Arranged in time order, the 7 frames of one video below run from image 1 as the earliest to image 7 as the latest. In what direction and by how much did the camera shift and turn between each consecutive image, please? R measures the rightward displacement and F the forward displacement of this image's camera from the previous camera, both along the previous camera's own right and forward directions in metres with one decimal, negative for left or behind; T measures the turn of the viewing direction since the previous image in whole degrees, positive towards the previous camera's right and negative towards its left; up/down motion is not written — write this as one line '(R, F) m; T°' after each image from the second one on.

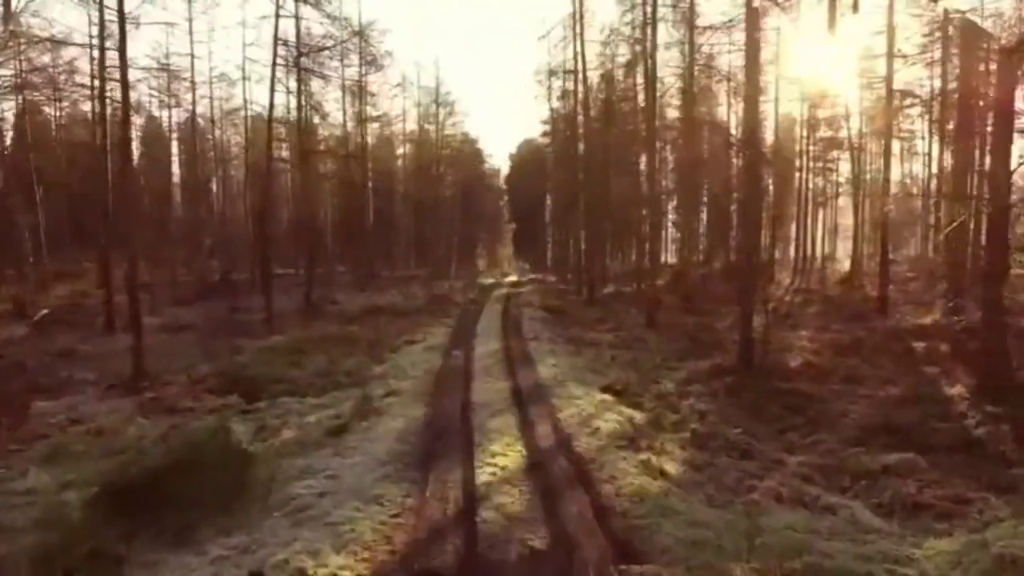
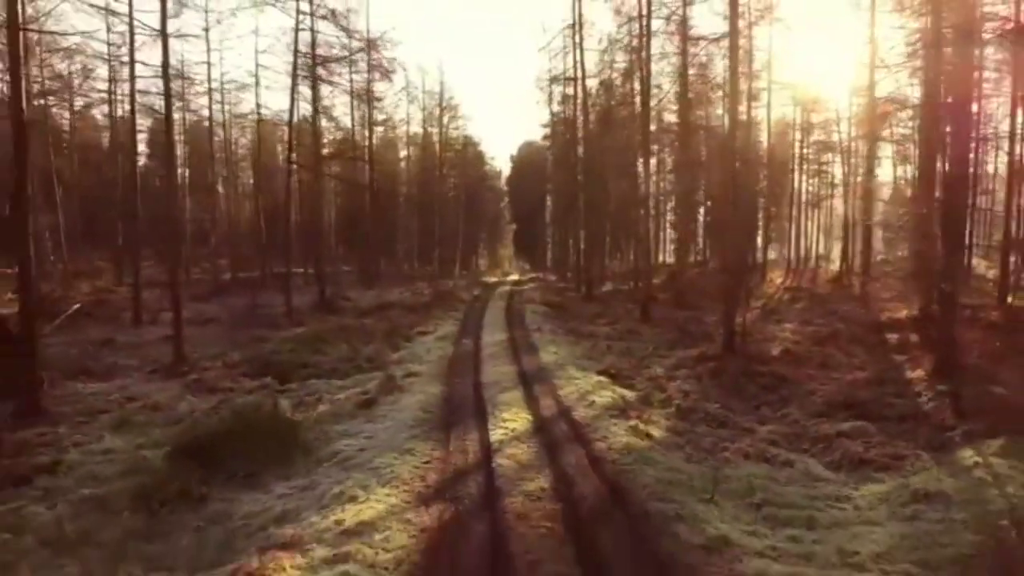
(-0.1, -1.5) m; 0°
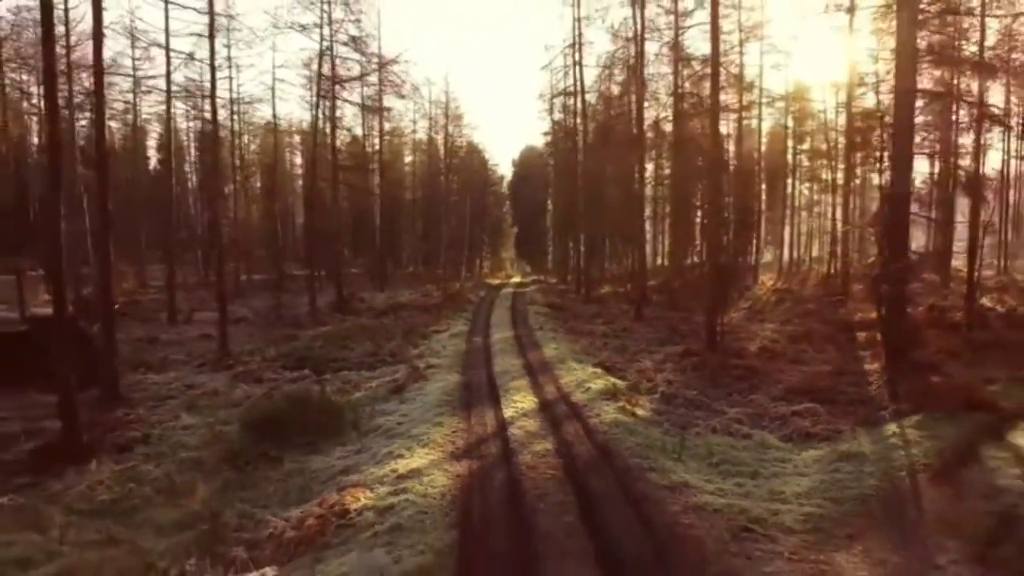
(-0.1, -2.1) m; 0°
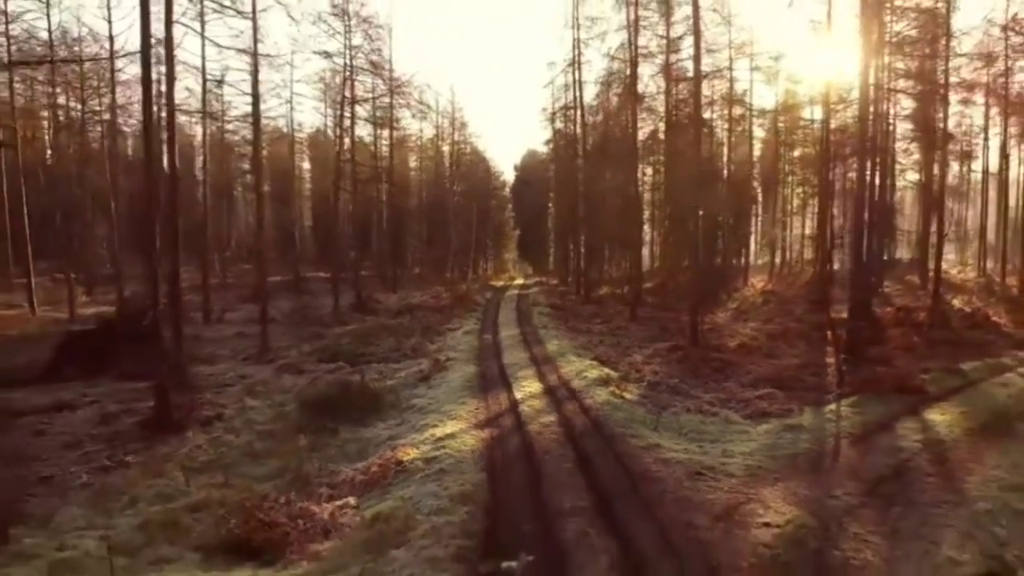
(-0.2, -2.5) m; 0°
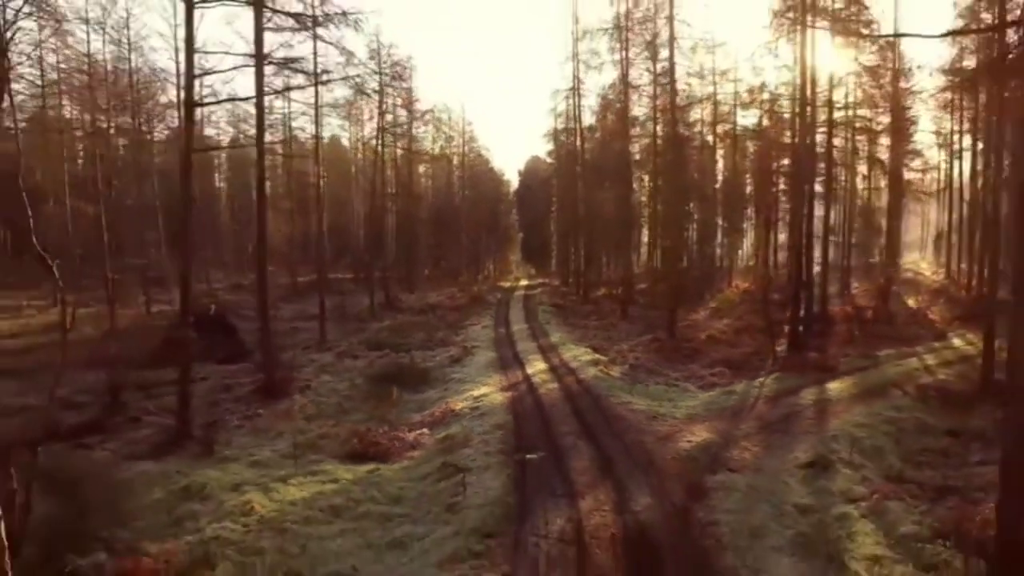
(-0.3, -4.8) m; 0°
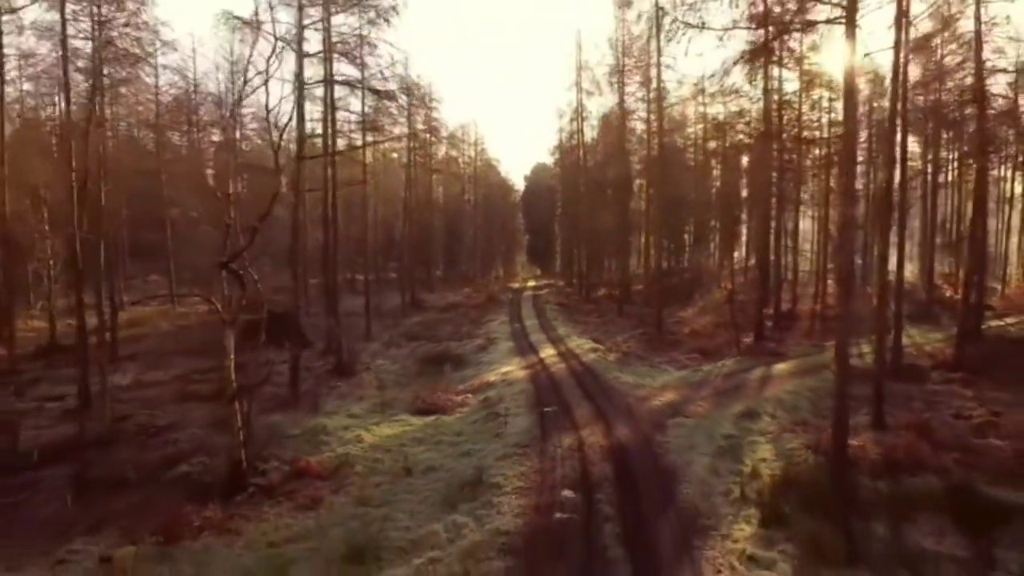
(-0.4, -5.0) m; 0°
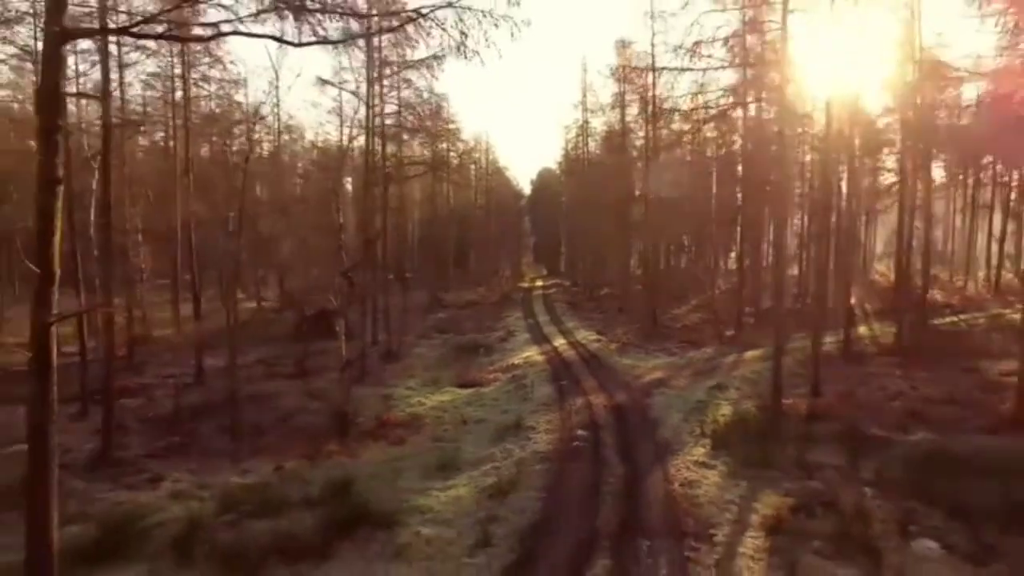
(-0.6, -4.9) m; 0°
